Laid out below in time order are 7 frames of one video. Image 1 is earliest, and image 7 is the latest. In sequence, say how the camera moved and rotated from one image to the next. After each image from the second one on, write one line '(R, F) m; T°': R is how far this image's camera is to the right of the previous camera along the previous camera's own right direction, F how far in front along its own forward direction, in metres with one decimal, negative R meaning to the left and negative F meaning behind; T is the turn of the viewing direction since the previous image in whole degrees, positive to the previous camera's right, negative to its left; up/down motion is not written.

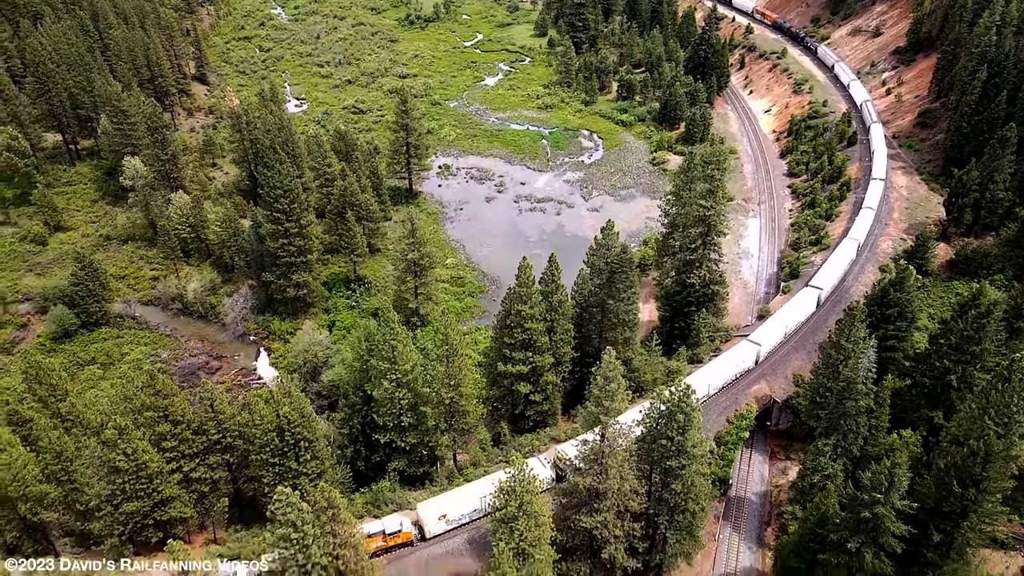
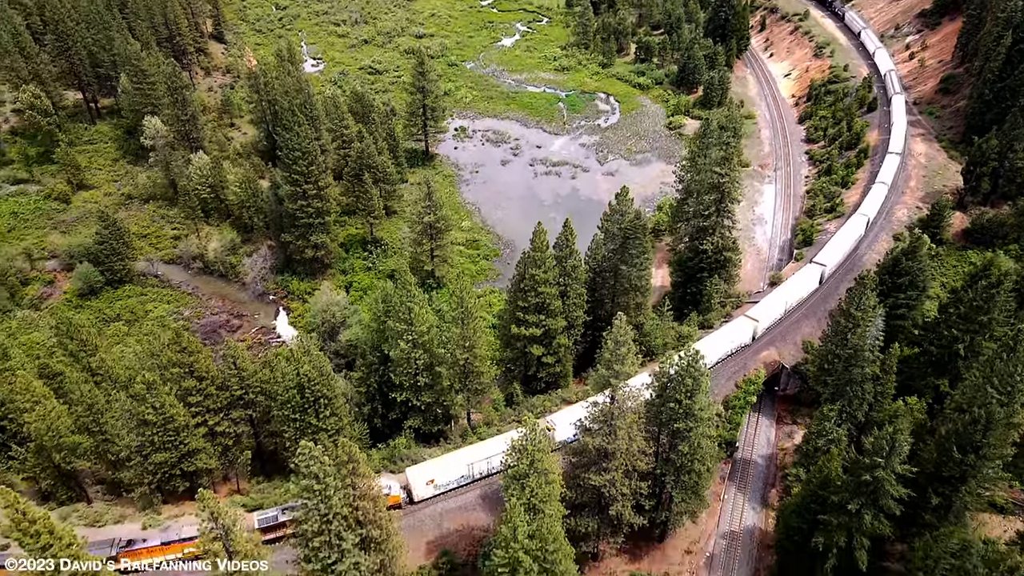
(0.0, -1.1) m; -1°
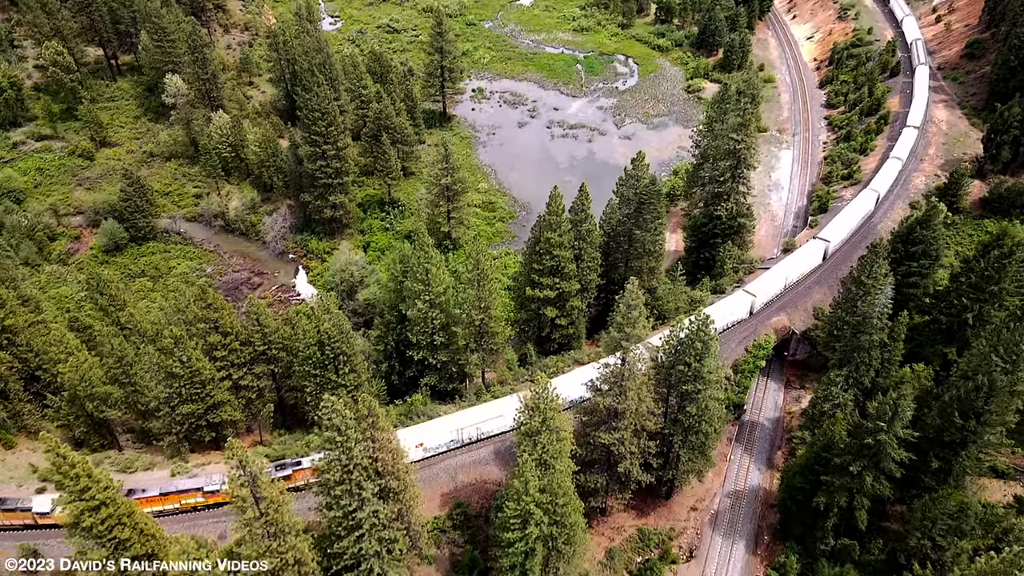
(0.0, -1.2) m; -1°
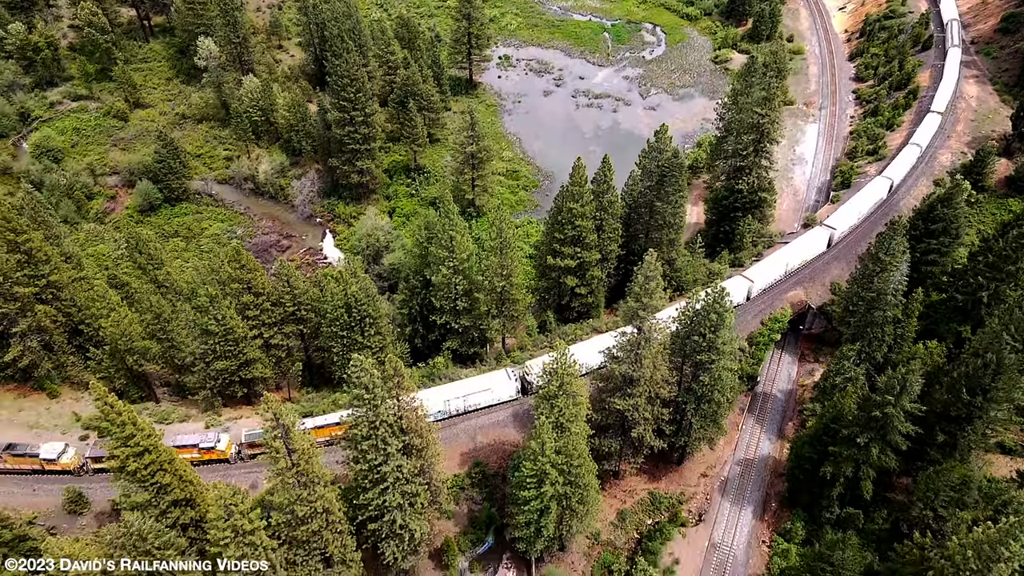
(0.0, -1.6) m; -2°
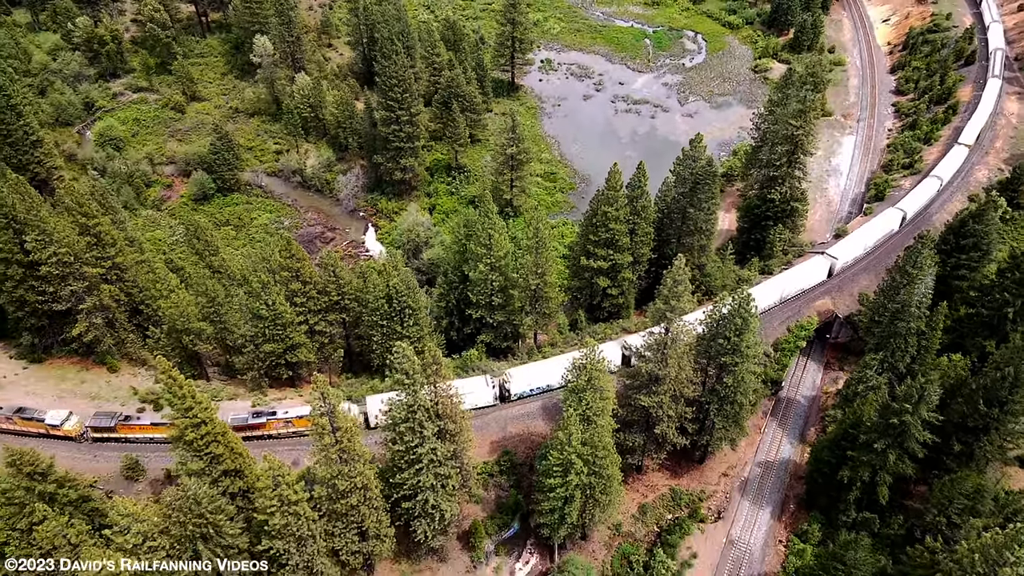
(-0.1, -2.6) m; -2°
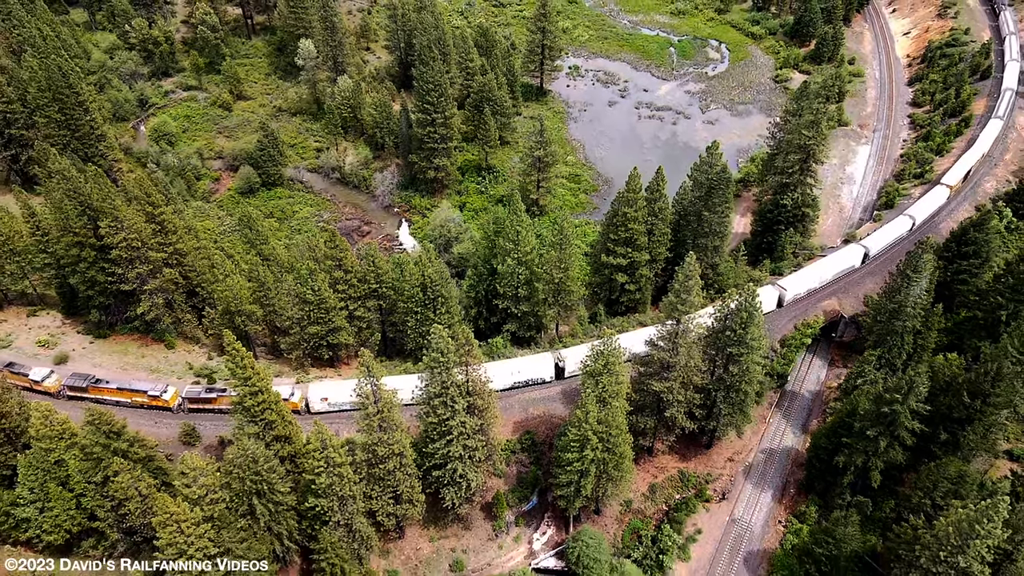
(-0.3, -5.0) m; -2°
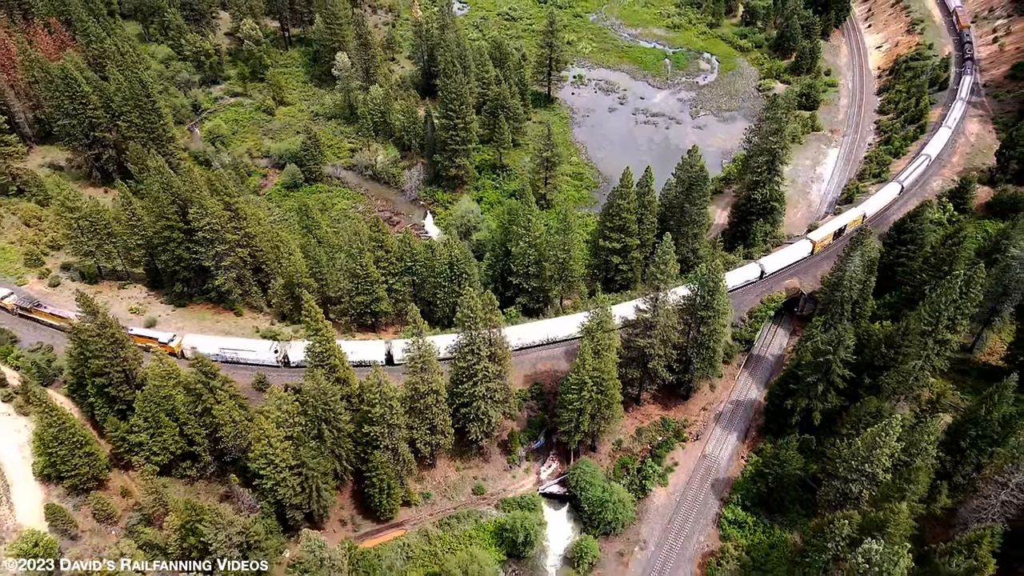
(-0.7, -13.6) m; 0°
